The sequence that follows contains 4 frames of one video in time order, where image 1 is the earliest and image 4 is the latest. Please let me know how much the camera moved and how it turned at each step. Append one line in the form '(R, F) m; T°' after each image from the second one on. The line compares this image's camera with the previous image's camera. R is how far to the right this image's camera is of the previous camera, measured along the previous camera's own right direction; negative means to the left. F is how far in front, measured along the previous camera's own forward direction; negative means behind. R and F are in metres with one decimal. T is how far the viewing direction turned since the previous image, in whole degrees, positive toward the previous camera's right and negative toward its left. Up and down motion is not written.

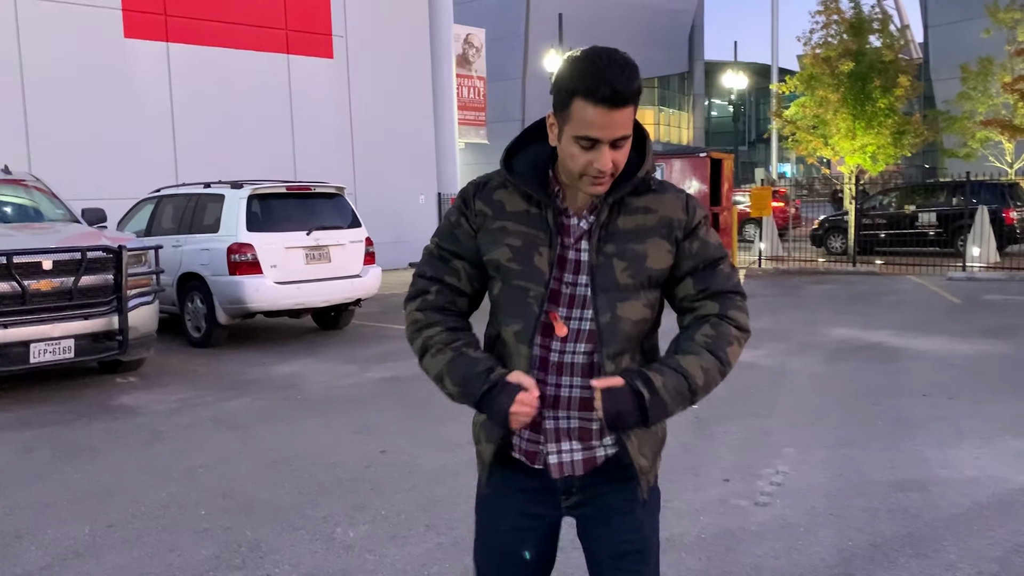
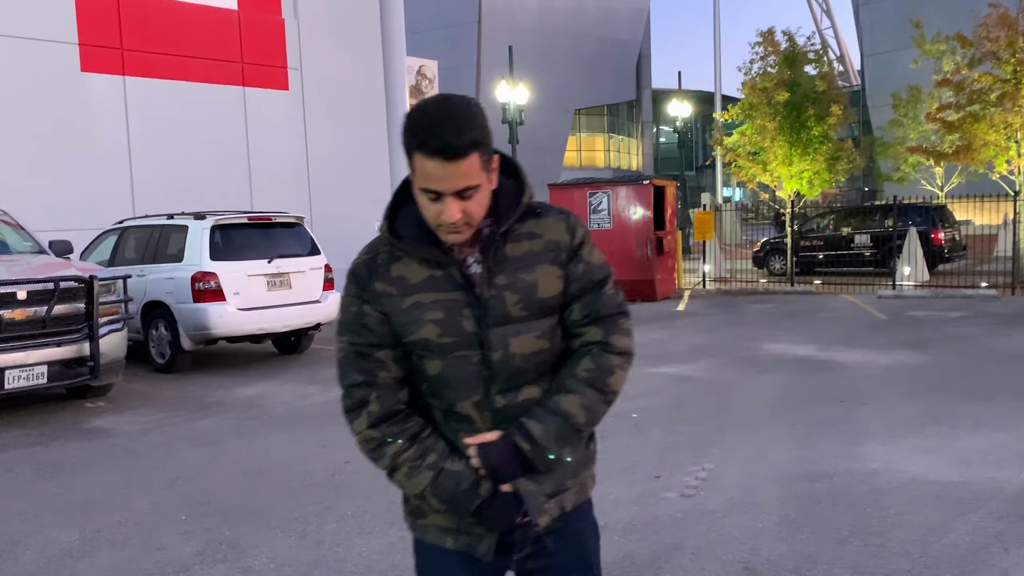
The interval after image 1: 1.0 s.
(0.0, -0.5) m; +3°
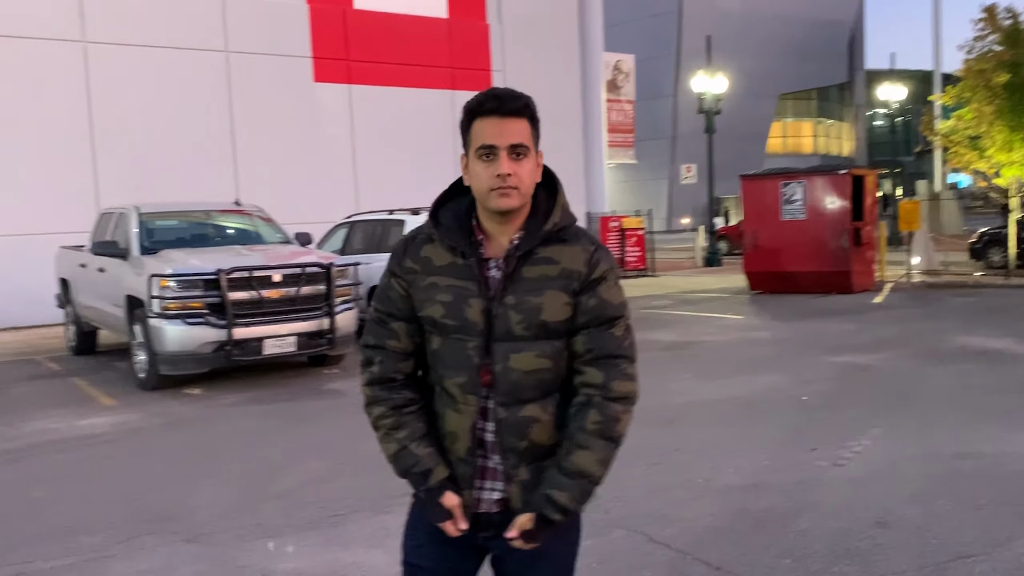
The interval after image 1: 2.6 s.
(+0.2, -0.8) m; -13°
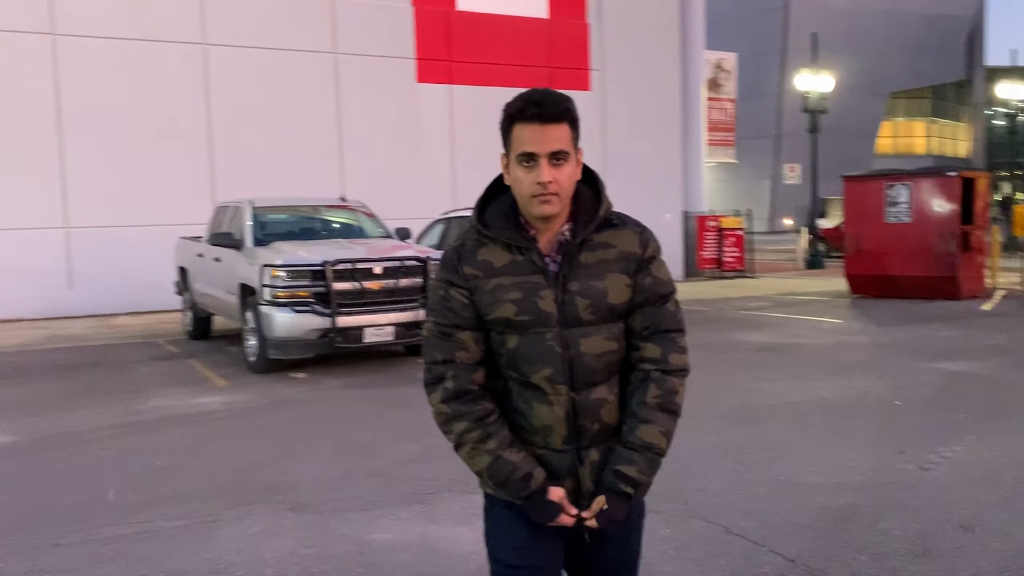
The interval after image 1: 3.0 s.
(0.0, -0.2) m; -6°
